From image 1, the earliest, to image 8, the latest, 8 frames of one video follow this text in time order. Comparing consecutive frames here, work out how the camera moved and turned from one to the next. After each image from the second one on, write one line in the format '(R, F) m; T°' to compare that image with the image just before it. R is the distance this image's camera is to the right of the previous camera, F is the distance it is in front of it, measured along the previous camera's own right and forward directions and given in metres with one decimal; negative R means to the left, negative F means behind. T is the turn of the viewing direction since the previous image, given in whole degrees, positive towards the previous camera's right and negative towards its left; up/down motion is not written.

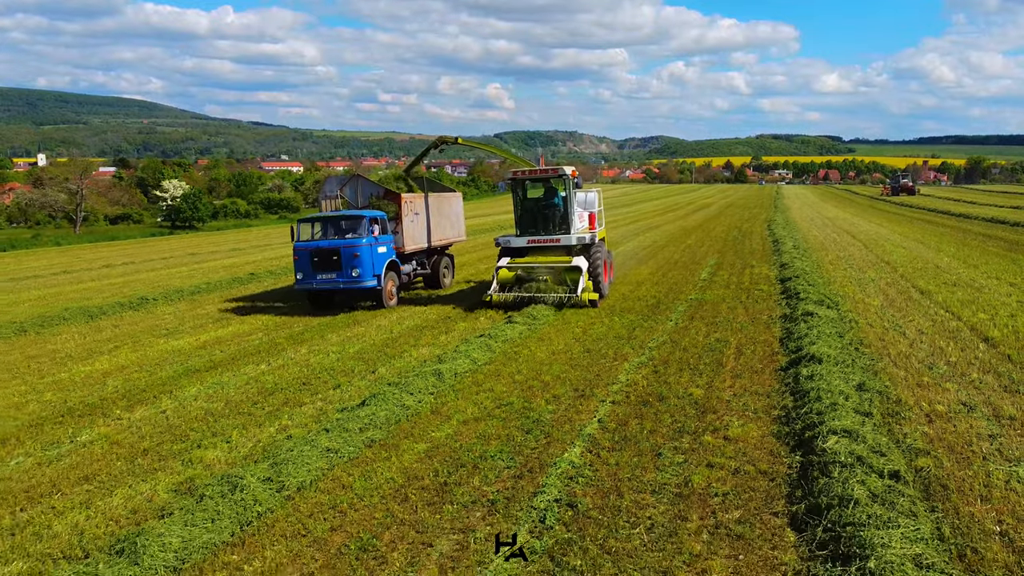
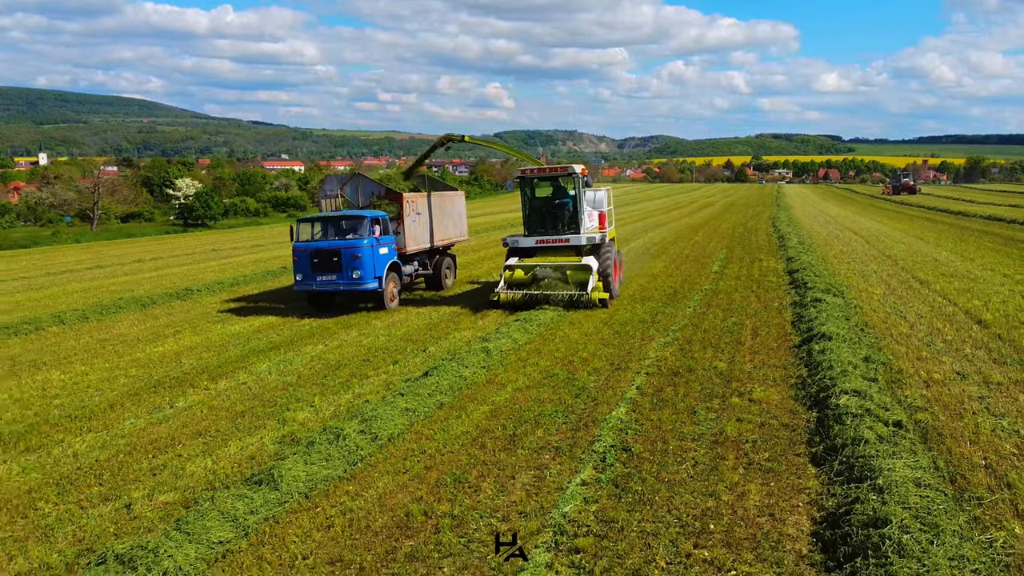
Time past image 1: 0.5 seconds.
(-0.5, -0.9) m; 0°
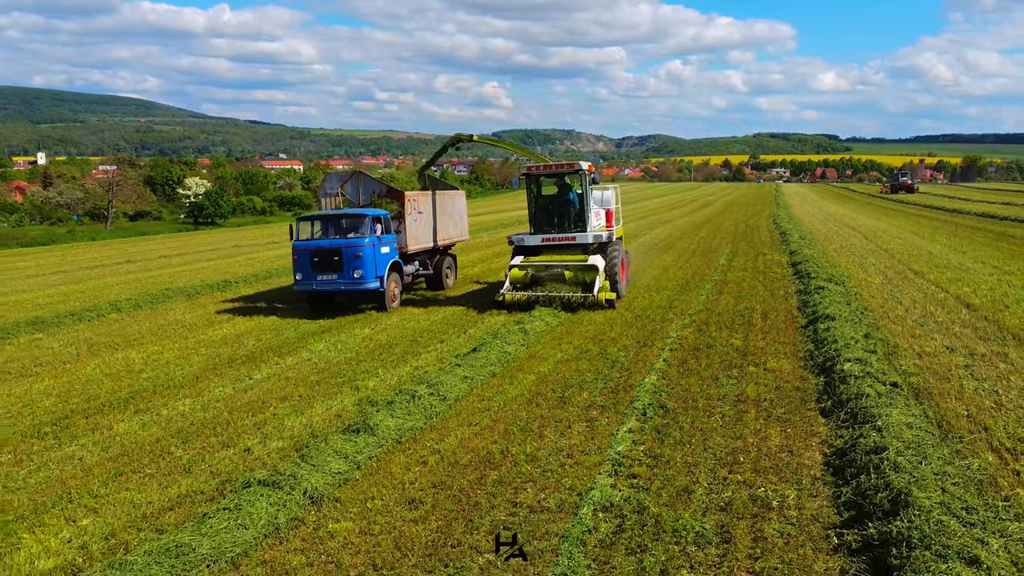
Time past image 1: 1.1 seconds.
(-0.5, -1.0) m; 0°
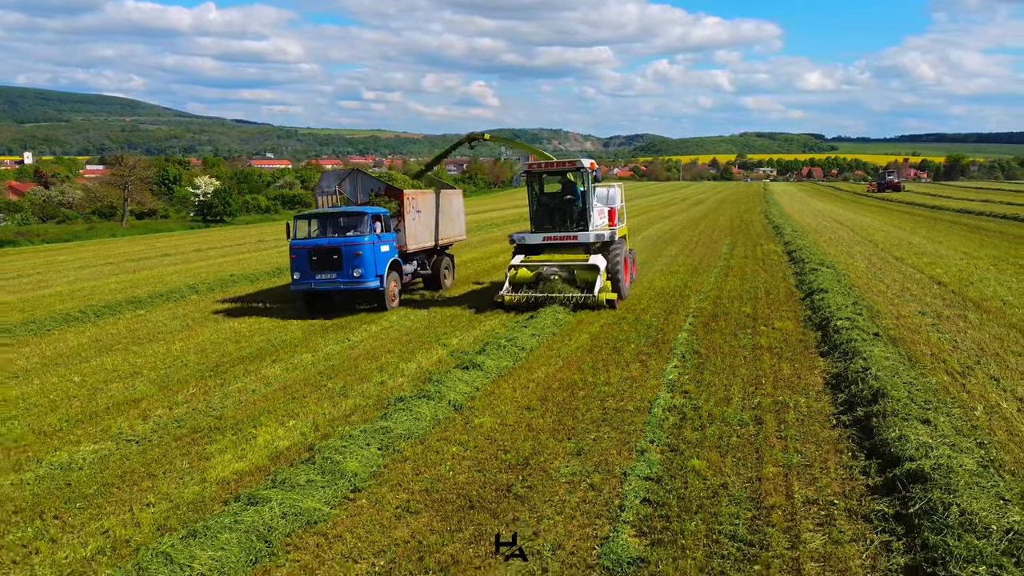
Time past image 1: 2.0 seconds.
(-0.9, -1.9) m; +1°
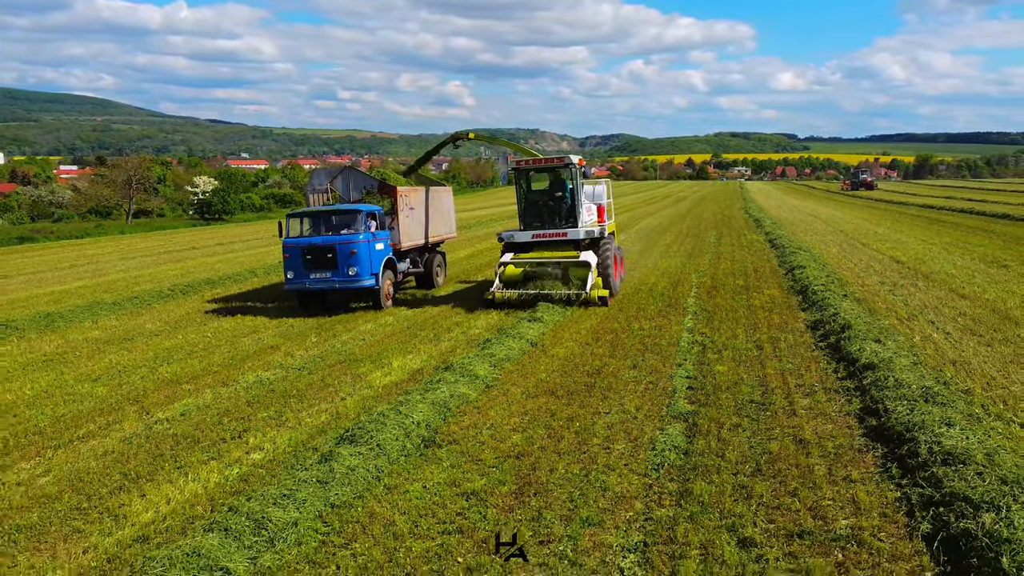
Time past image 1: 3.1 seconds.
(-1.0, -2.2) m; +2°
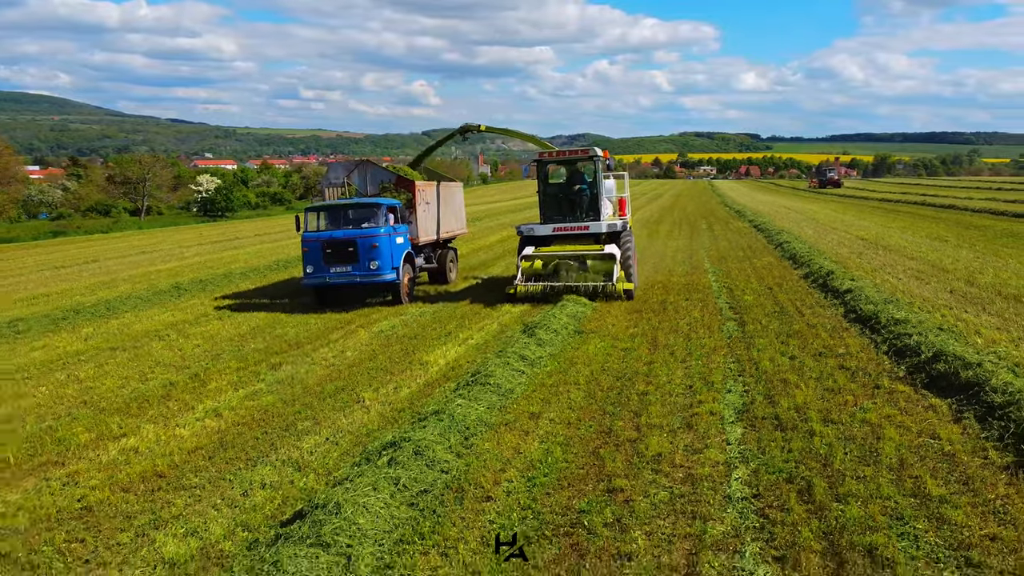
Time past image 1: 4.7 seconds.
(-1.8, -3.4) m; +2°
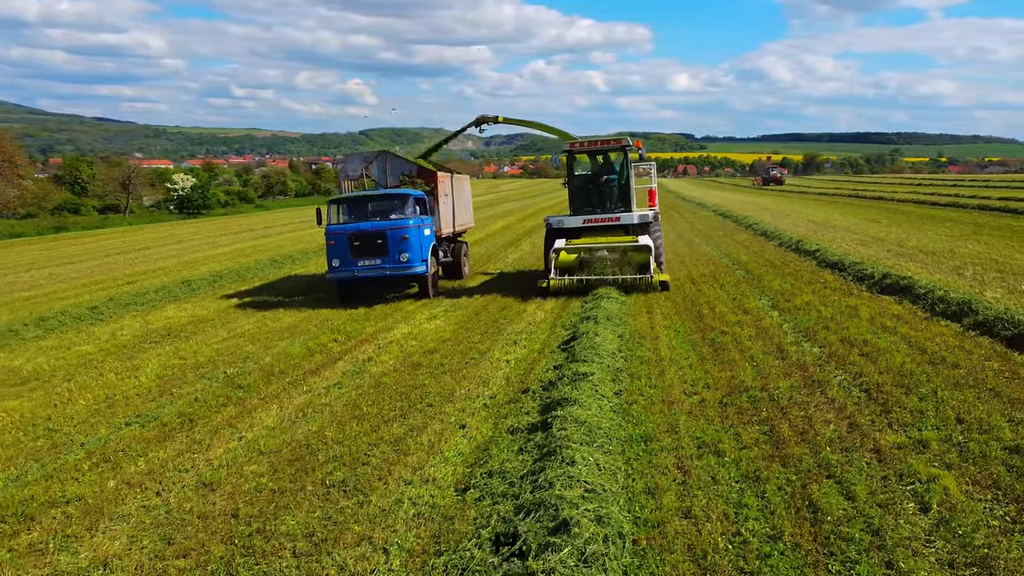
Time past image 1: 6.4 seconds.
(-2.3, -3.6) m; +4°
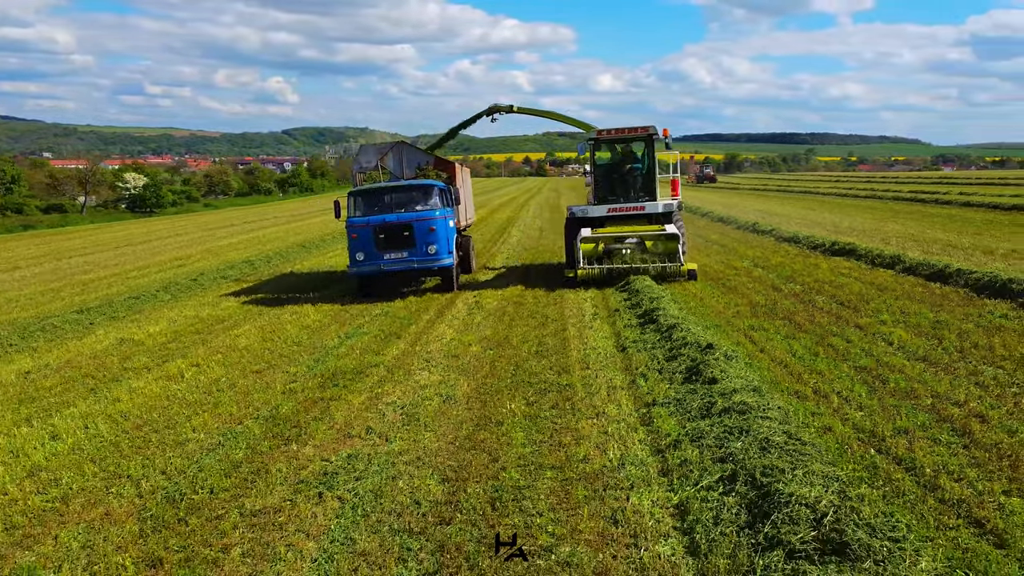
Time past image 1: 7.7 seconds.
(-1.9, -2.8) m; +5°
